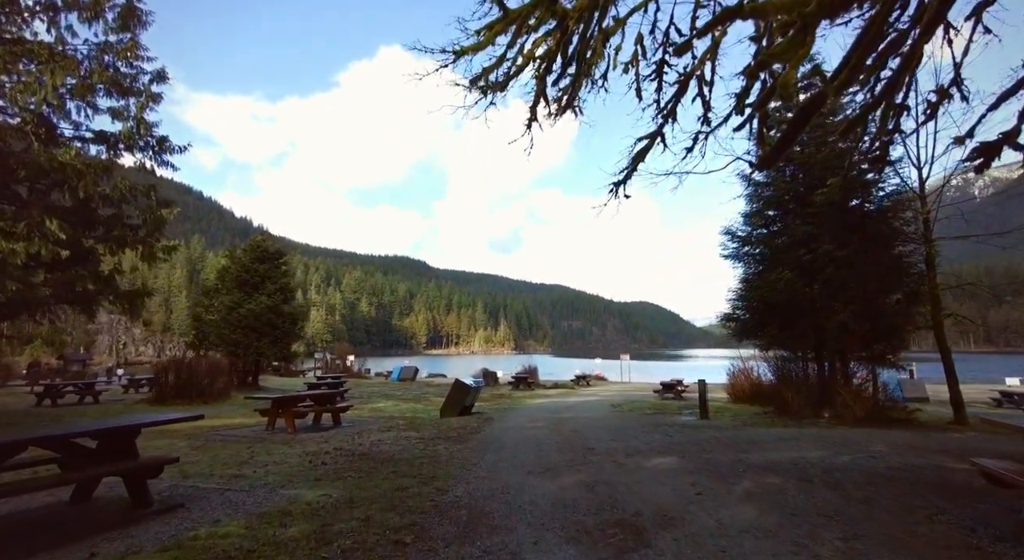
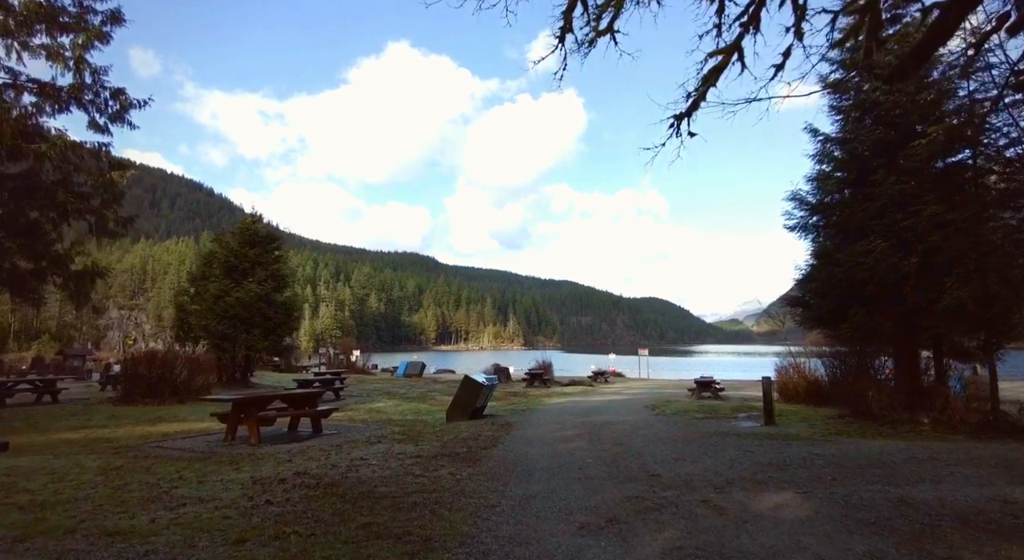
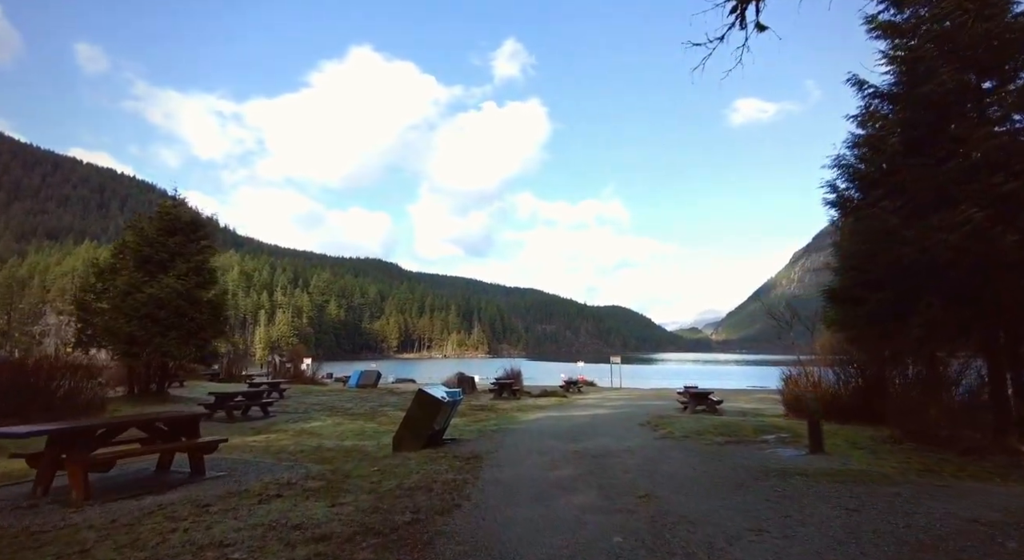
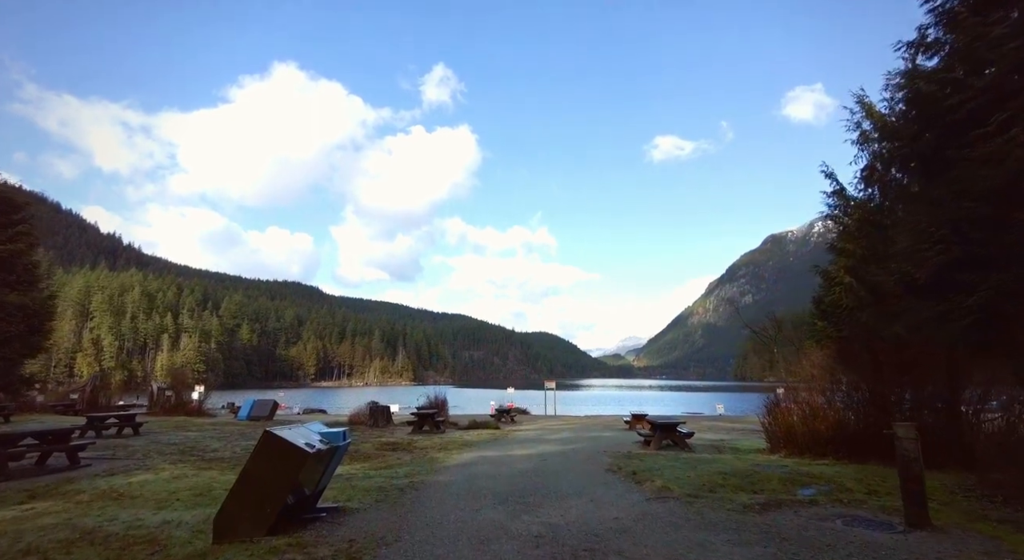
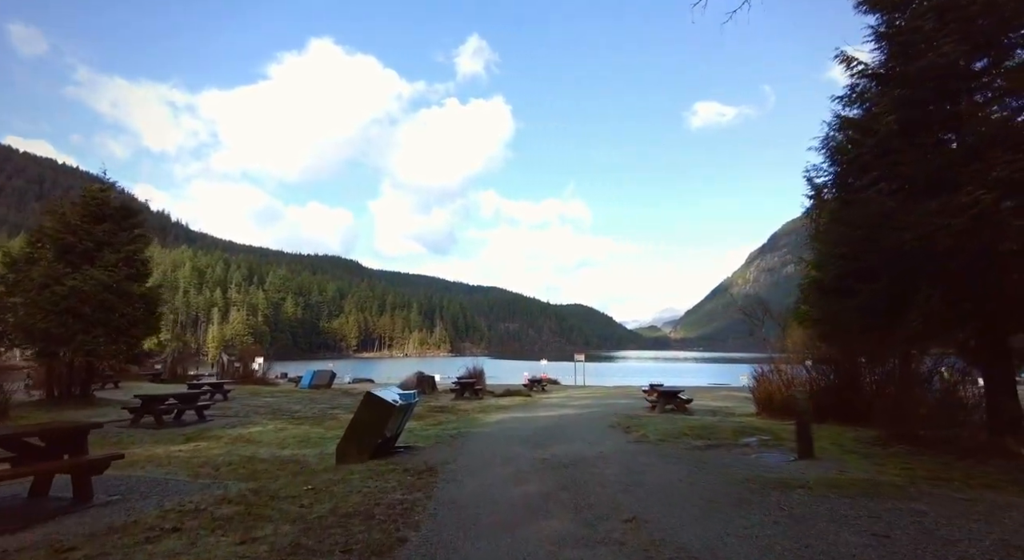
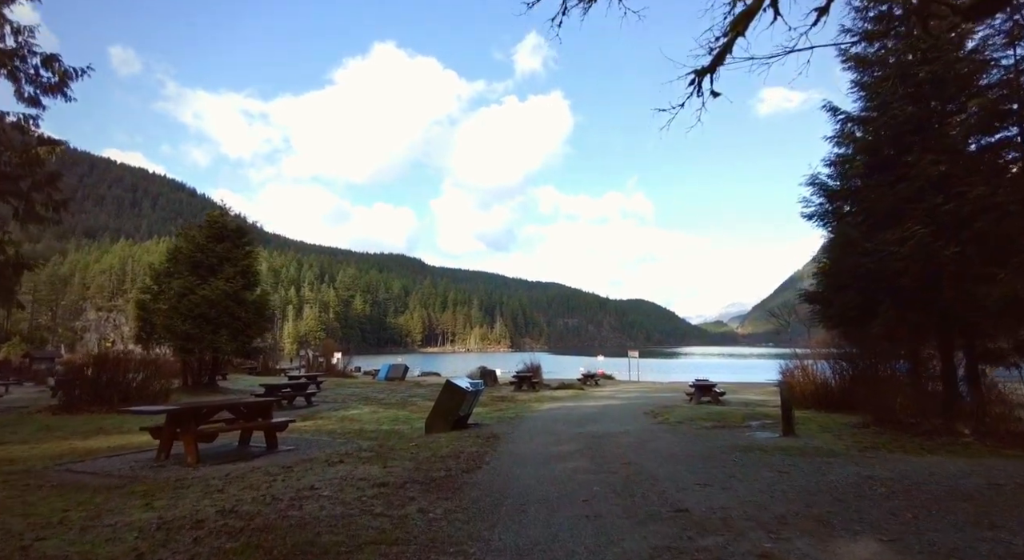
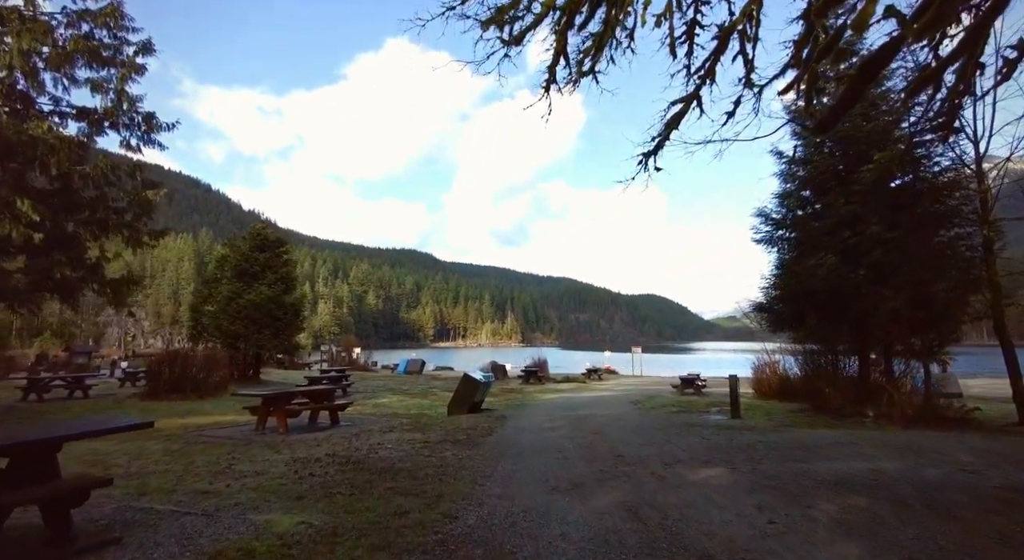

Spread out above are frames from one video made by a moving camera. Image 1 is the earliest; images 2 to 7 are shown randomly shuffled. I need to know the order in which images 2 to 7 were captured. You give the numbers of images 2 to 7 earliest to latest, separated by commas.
7, 2, 6, 3, 5, 4
